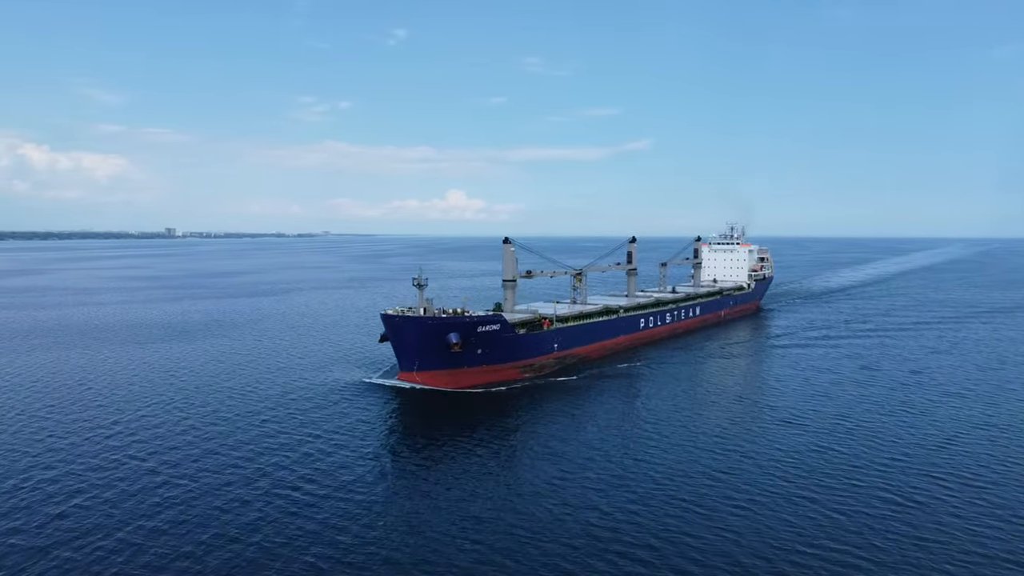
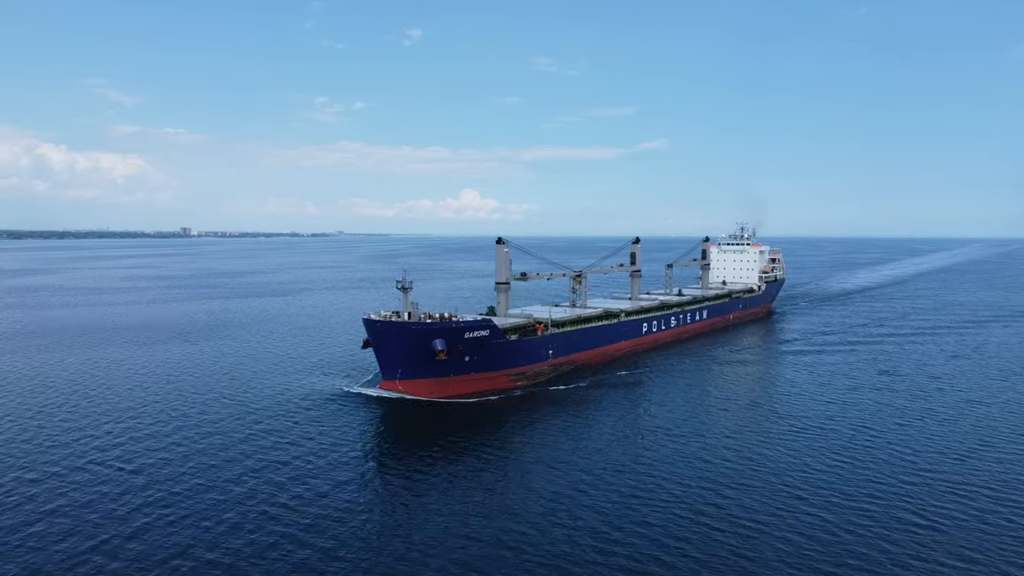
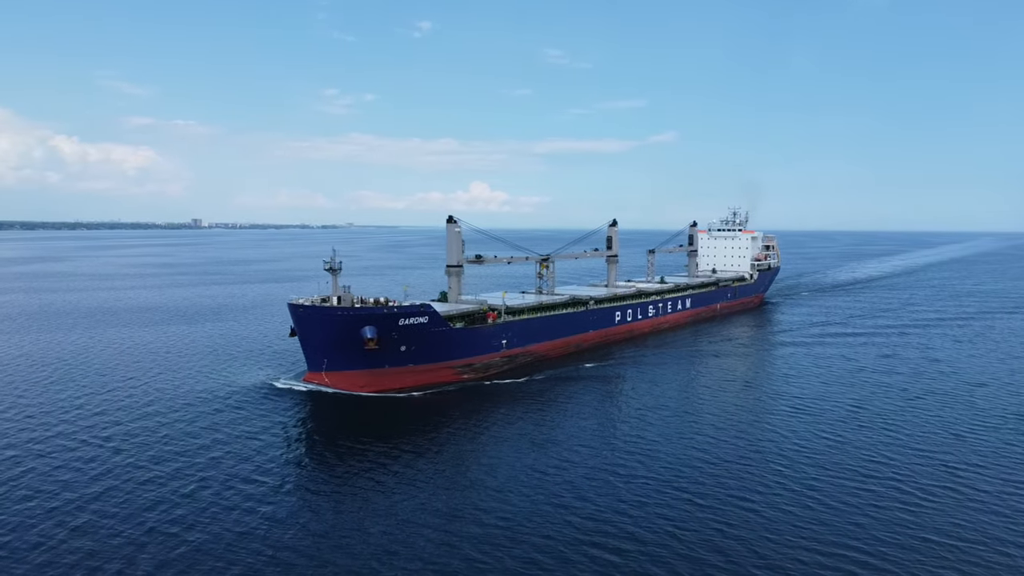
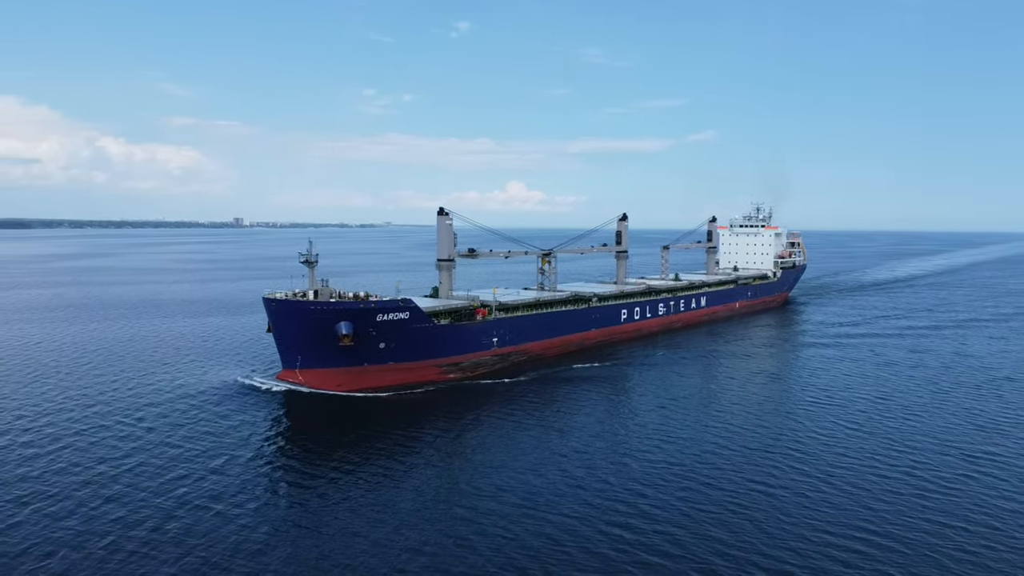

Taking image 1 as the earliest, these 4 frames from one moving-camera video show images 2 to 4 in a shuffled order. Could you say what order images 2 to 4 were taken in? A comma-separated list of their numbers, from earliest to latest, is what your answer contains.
2, 3, 4
